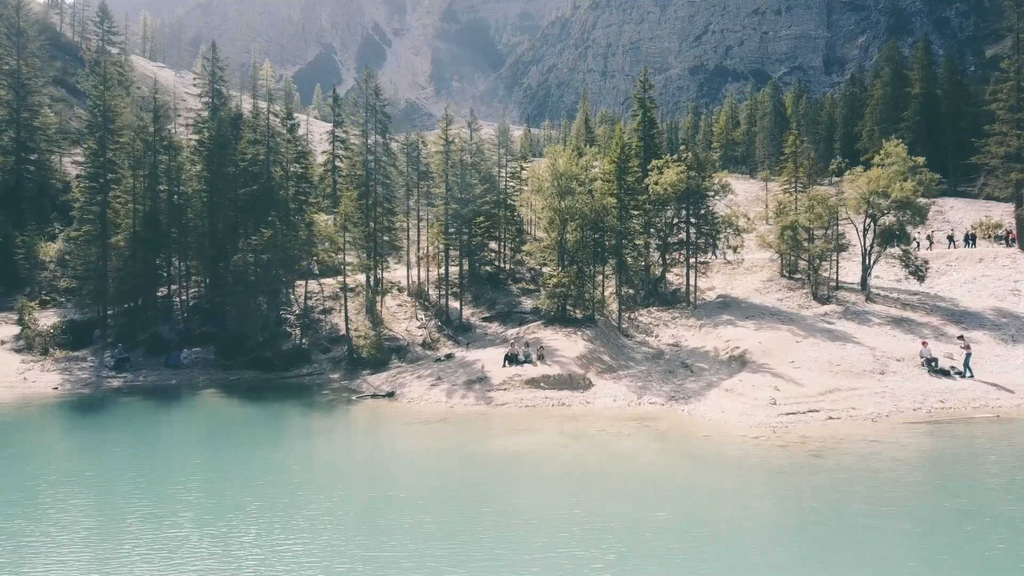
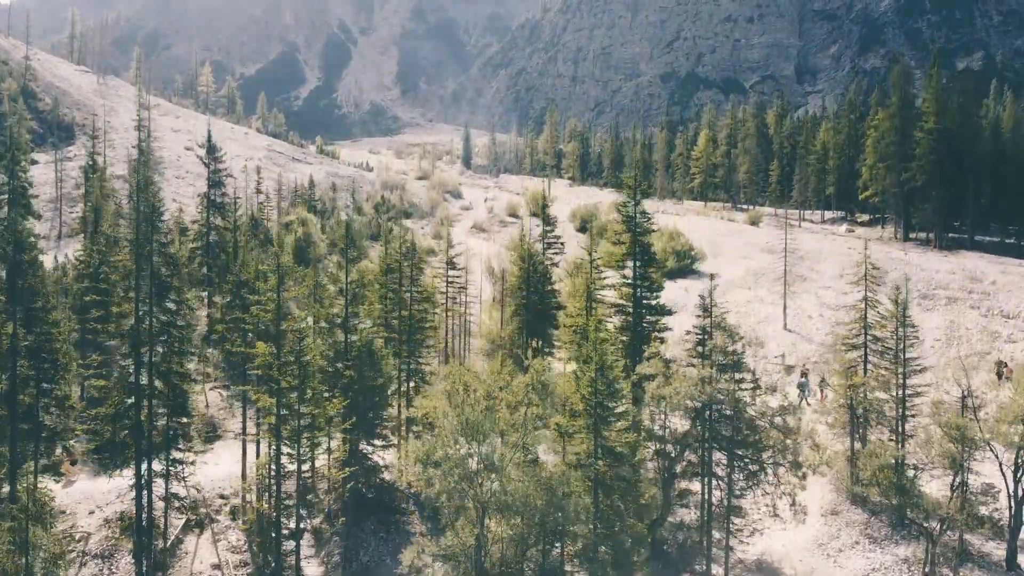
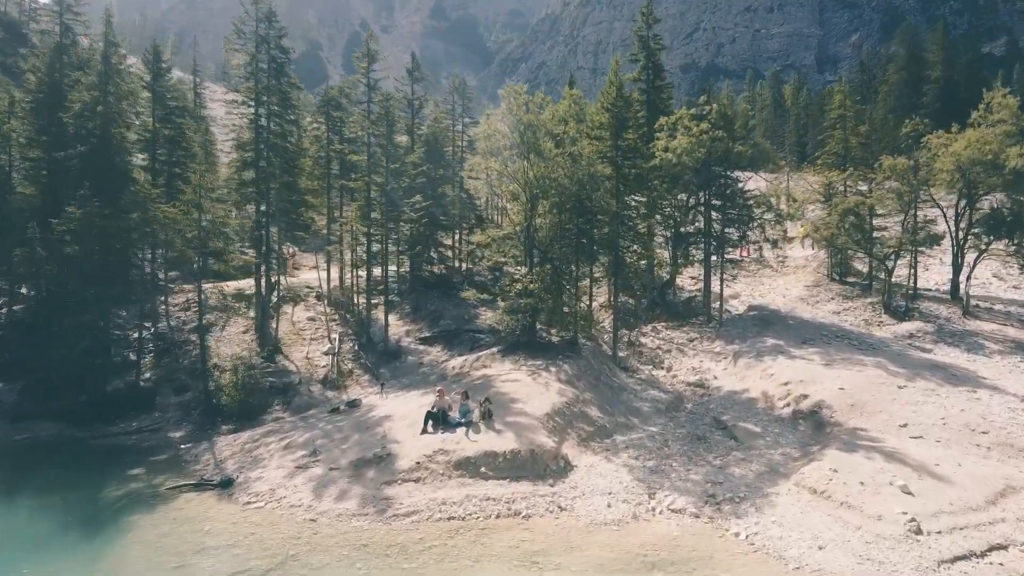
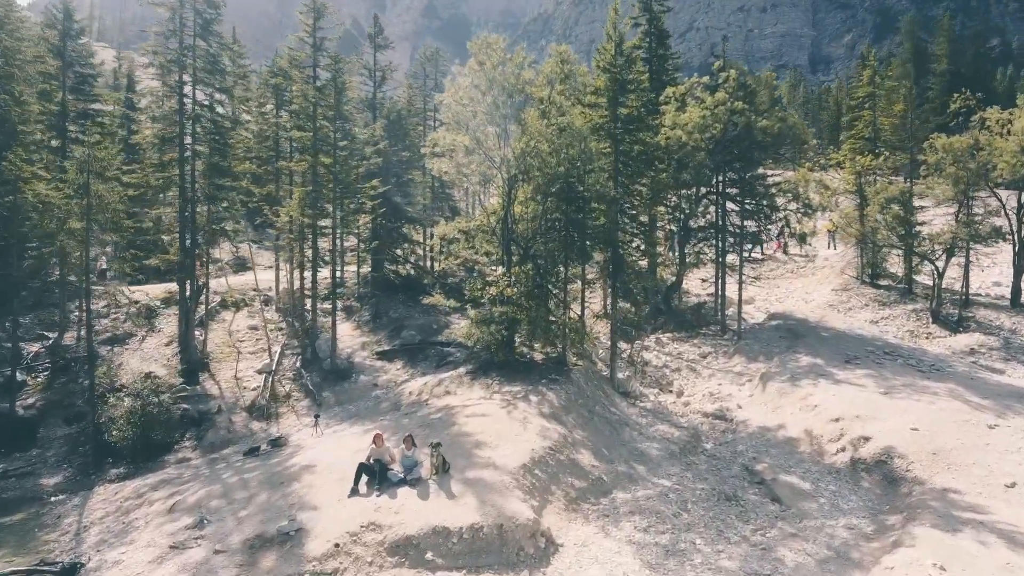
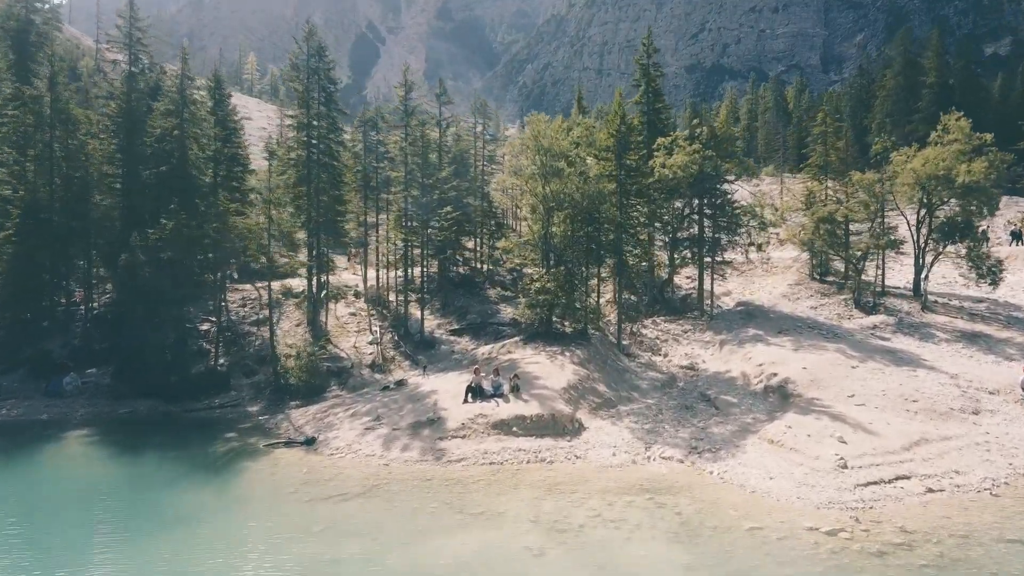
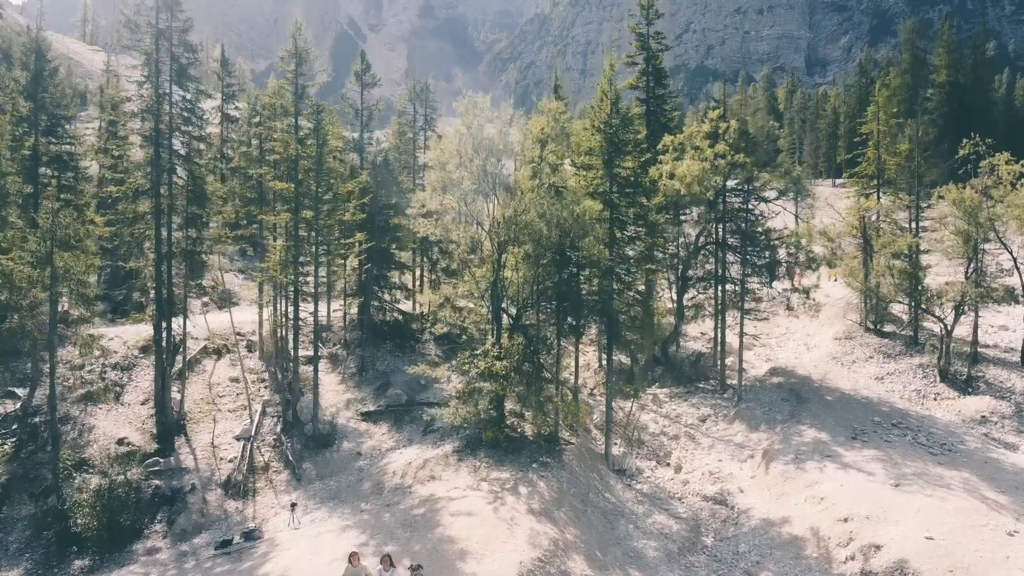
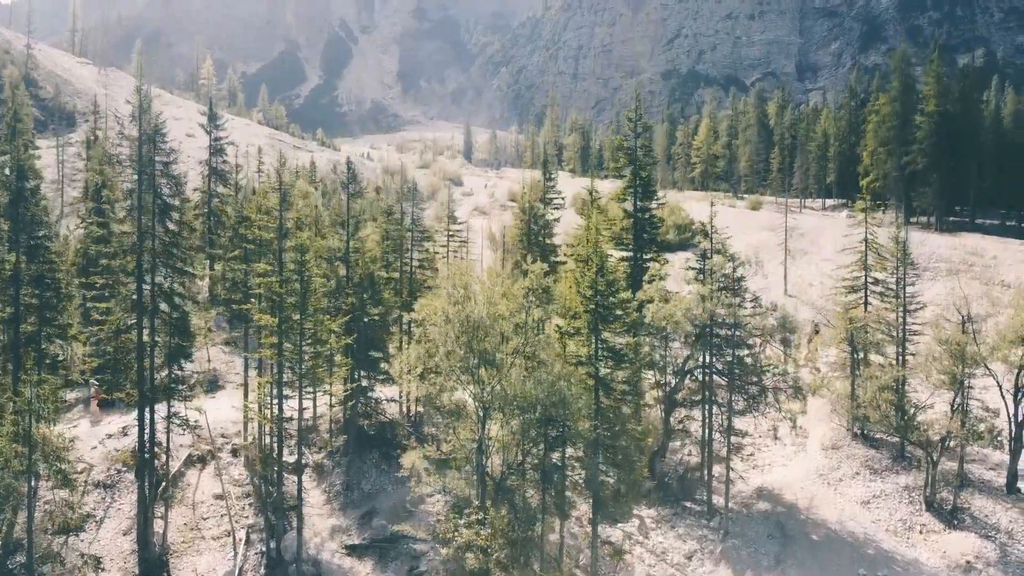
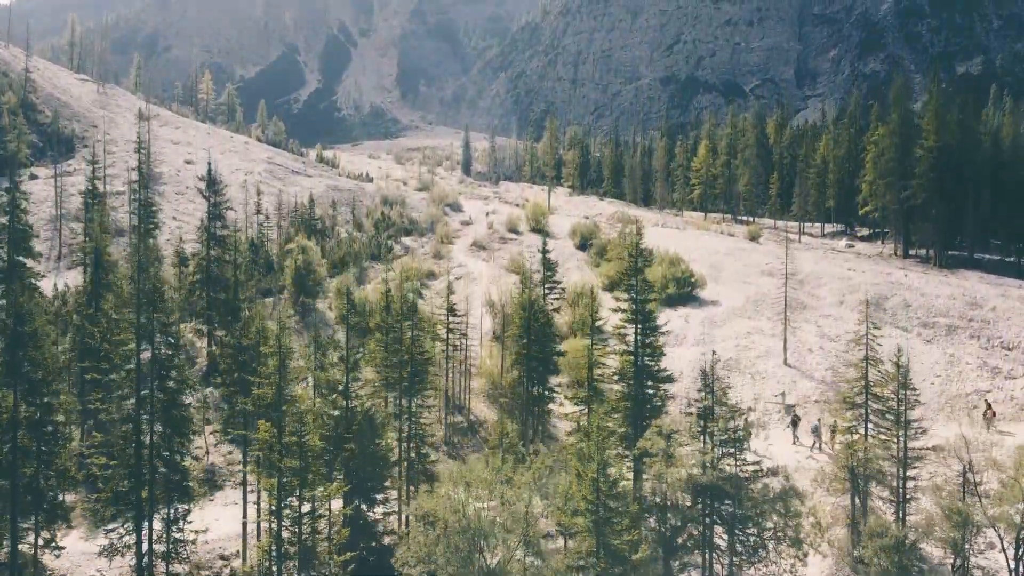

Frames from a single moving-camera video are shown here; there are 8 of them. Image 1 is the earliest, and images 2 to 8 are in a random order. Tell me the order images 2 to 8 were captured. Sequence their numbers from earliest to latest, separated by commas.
5, 3, 4, 6, 7, 2, 8
